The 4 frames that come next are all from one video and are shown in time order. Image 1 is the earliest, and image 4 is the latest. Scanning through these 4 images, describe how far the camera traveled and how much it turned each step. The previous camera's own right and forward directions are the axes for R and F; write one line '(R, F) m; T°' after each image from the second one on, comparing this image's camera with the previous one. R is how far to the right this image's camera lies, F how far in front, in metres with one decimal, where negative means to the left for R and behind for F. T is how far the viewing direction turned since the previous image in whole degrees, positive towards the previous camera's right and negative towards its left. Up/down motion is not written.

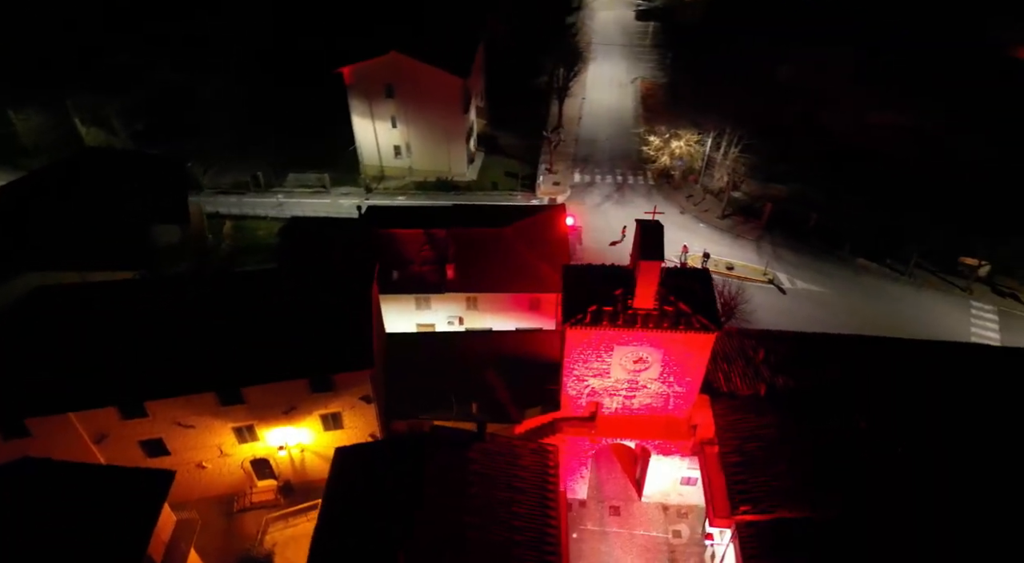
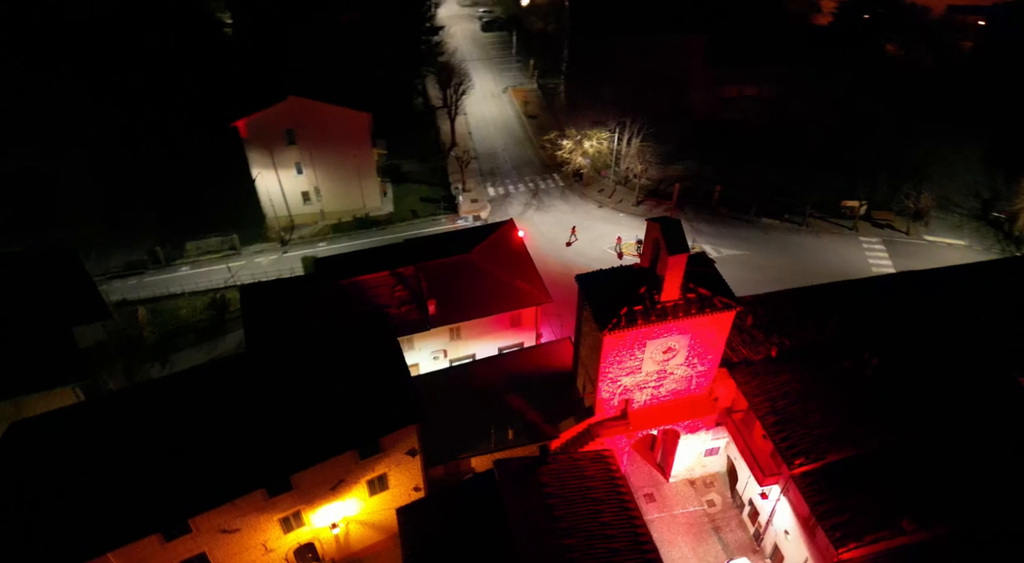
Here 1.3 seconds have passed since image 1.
(-4.0, +0.2) m; +11°
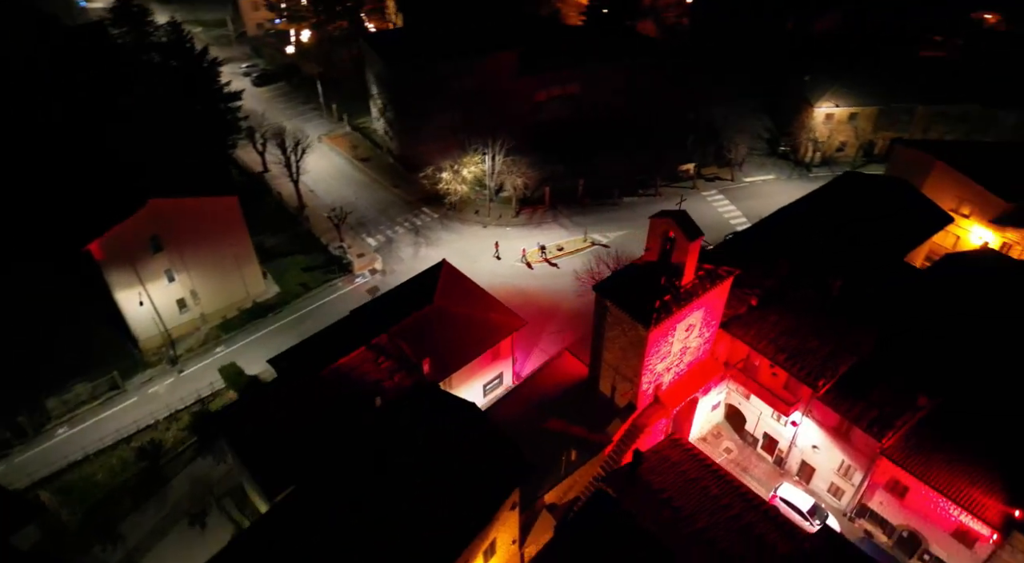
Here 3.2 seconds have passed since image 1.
(-6.1, +0.4) m; +17°
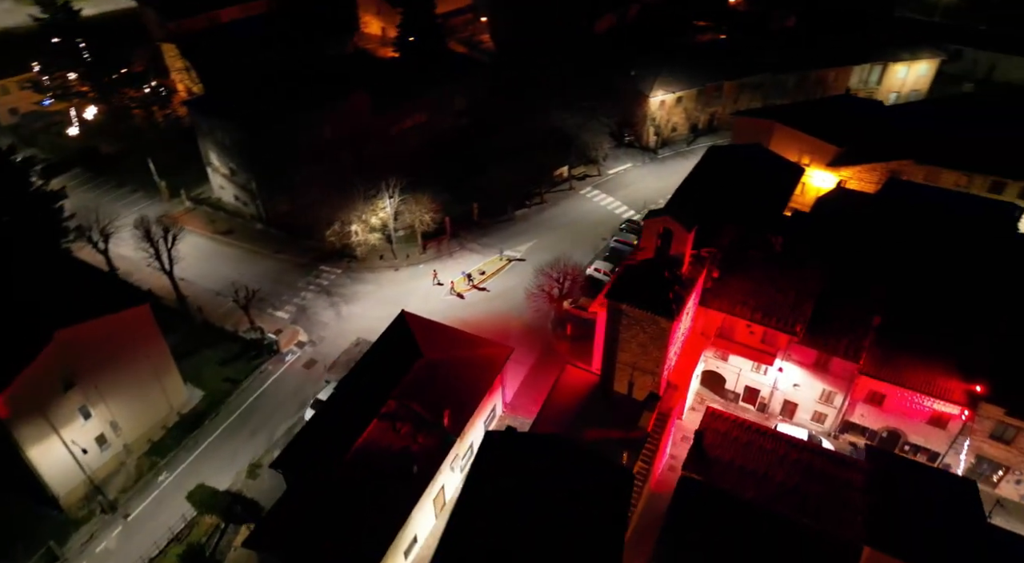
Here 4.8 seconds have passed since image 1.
(-5.6, -0.2) m; +14°
